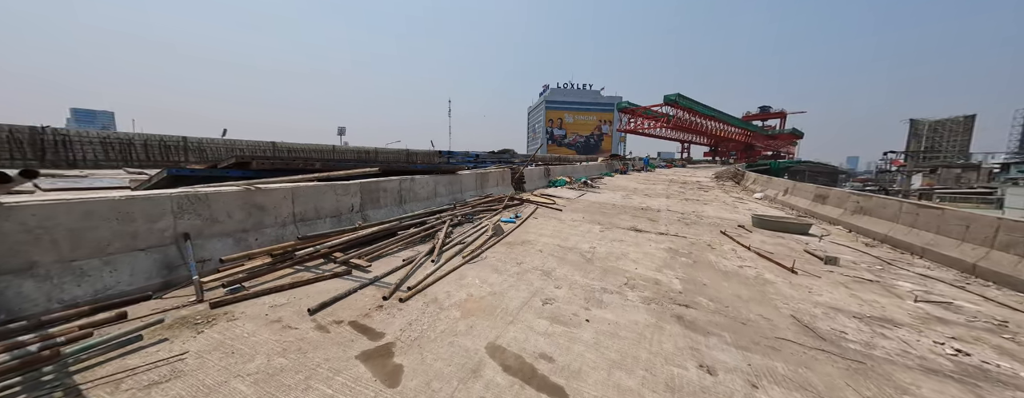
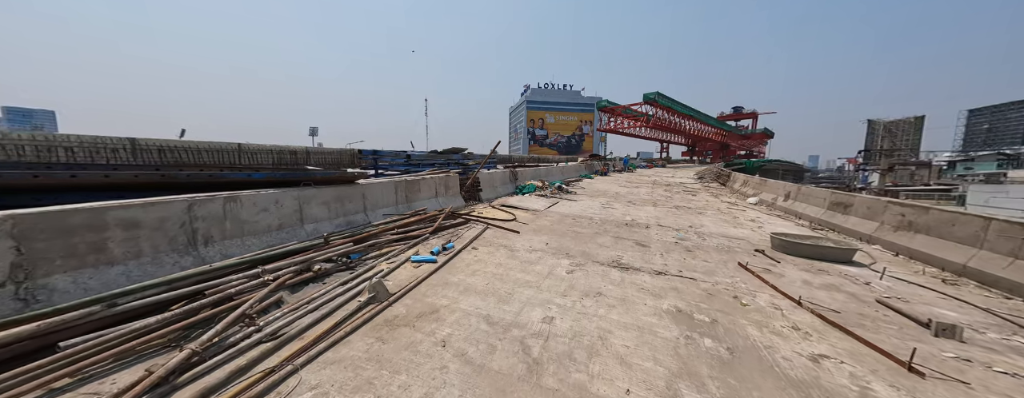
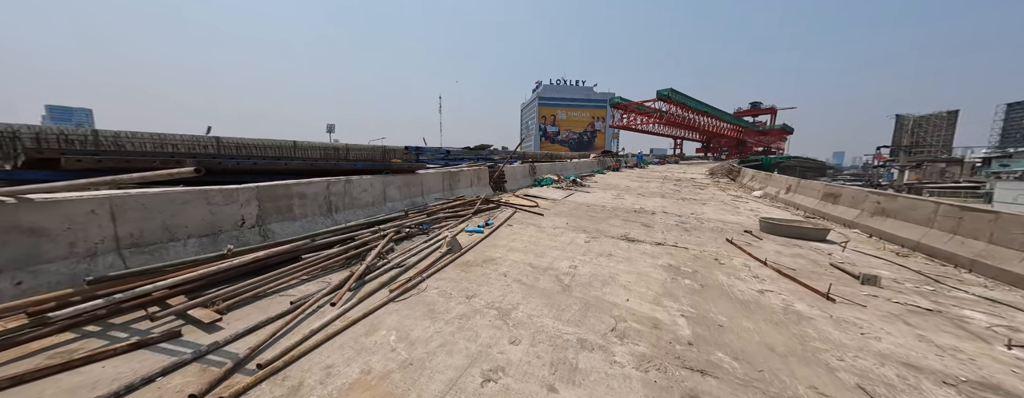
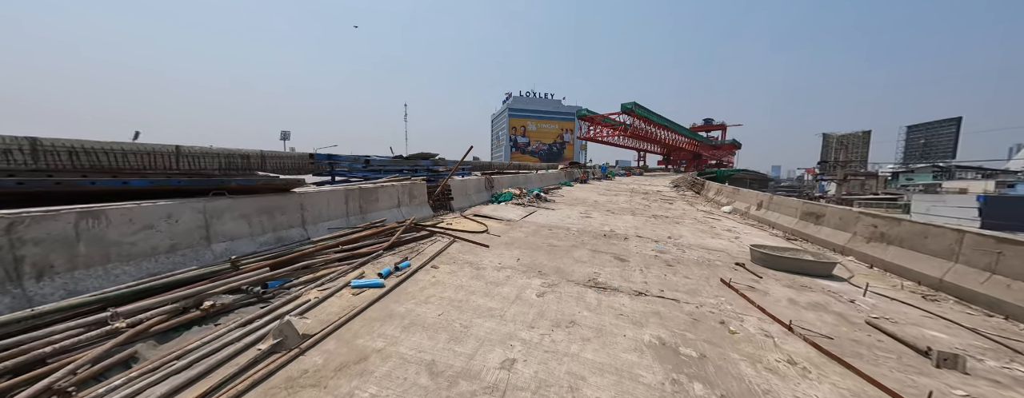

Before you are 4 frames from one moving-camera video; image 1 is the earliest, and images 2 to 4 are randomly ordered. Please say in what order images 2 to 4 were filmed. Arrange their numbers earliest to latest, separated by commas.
3, 2, 4
